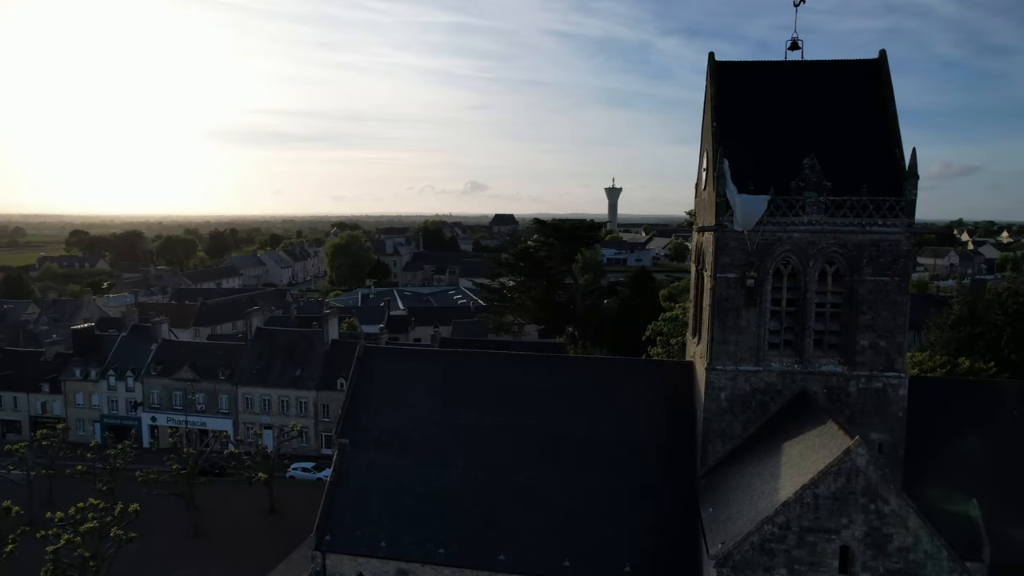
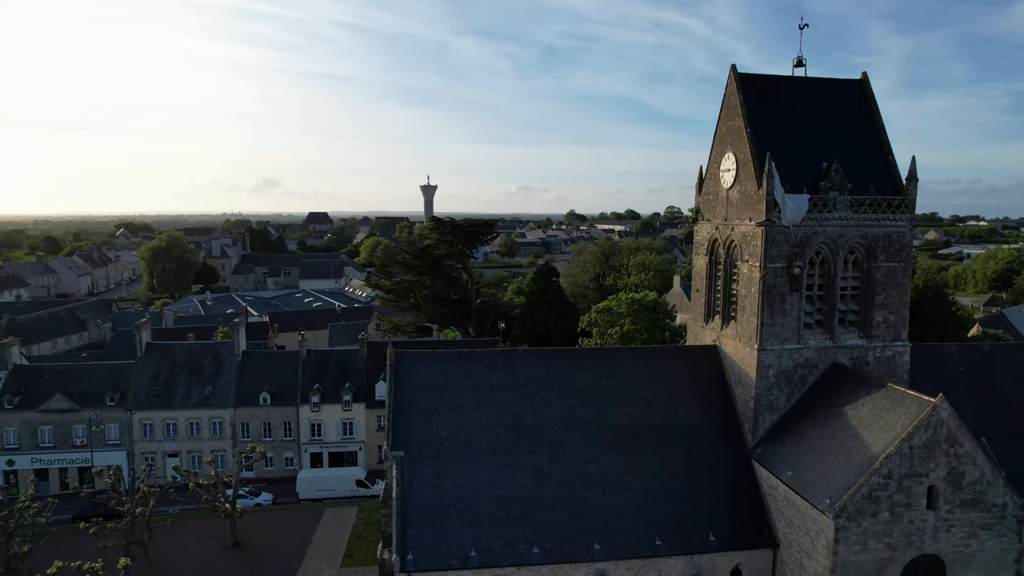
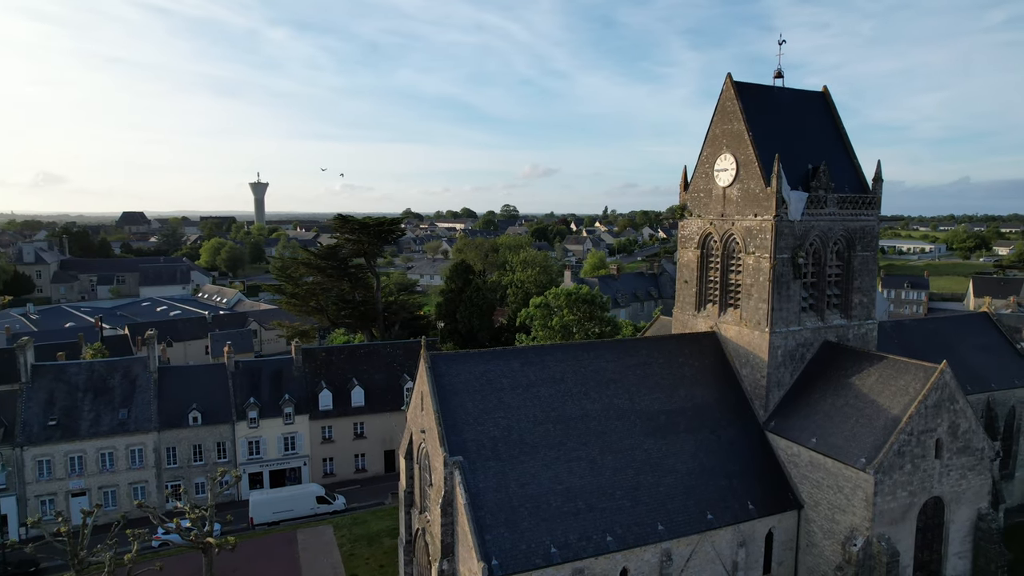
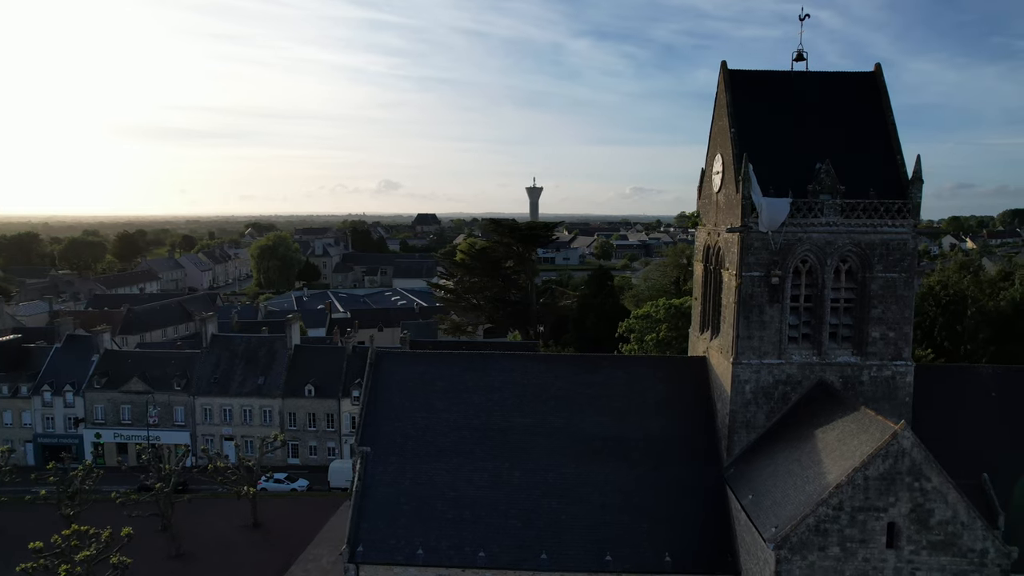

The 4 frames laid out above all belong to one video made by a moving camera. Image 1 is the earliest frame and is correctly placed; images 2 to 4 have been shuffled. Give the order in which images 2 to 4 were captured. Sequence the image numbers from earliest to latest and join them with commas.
4, 2, 3
